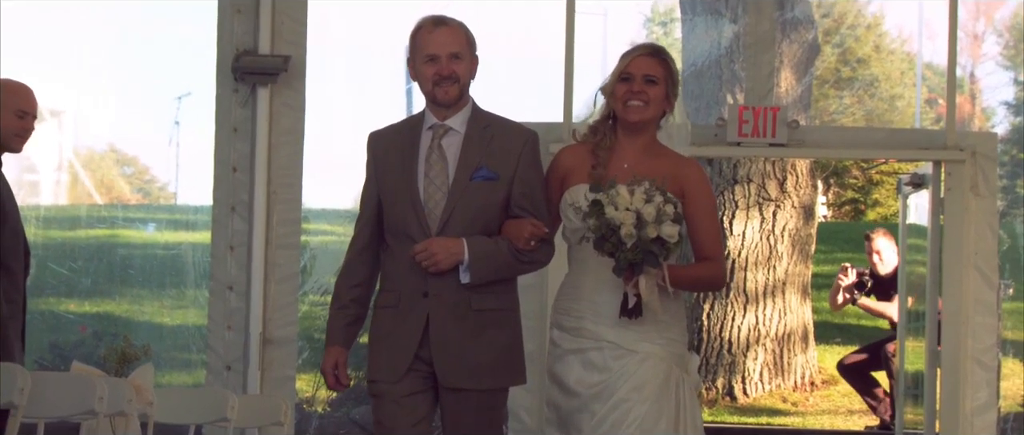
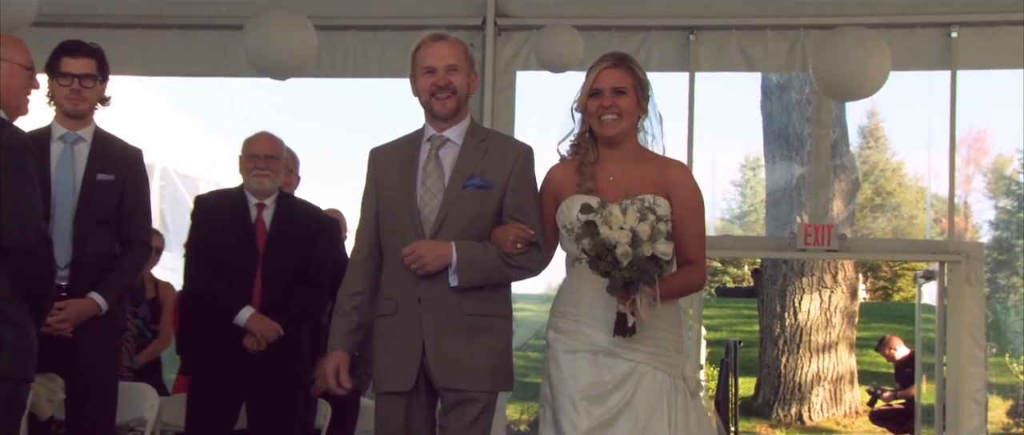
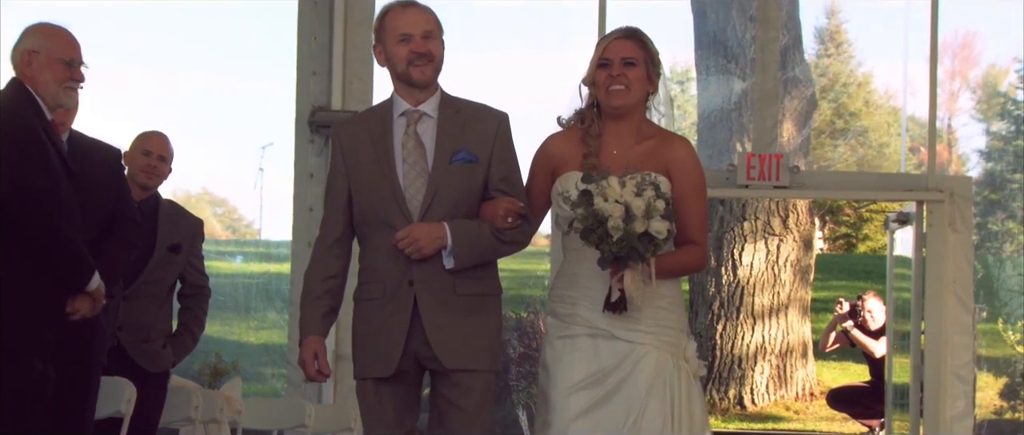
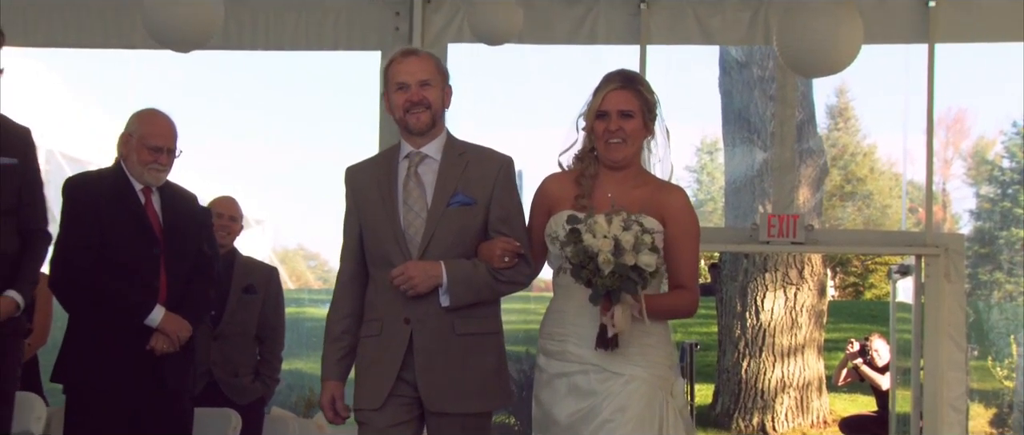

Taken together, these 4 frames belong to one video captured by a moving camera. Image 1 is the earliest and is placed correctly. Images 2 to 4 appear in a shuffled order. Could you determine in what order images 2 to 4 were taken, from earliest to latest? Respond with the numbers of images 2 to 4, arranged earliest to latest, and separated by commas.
3, 4, 2
